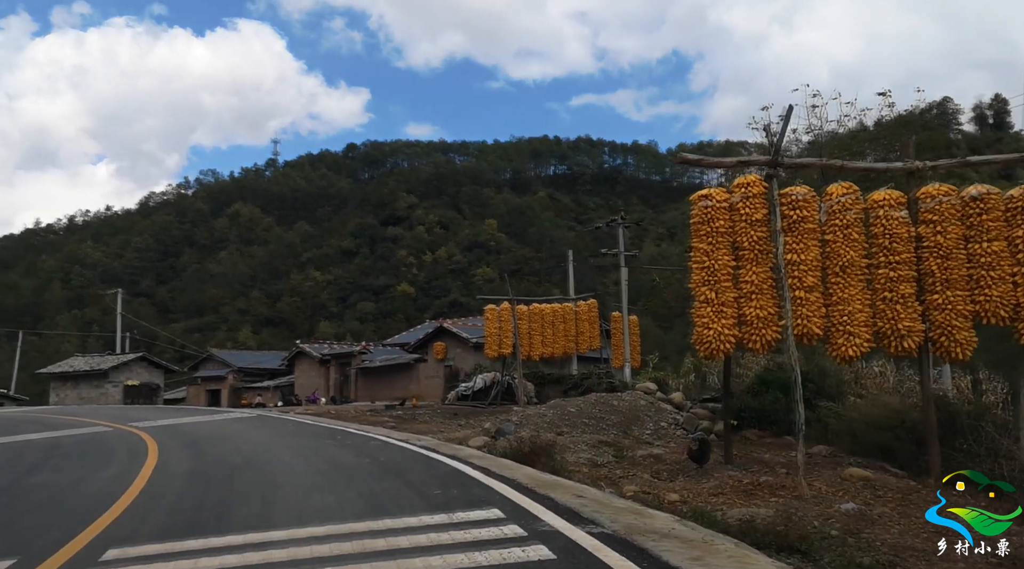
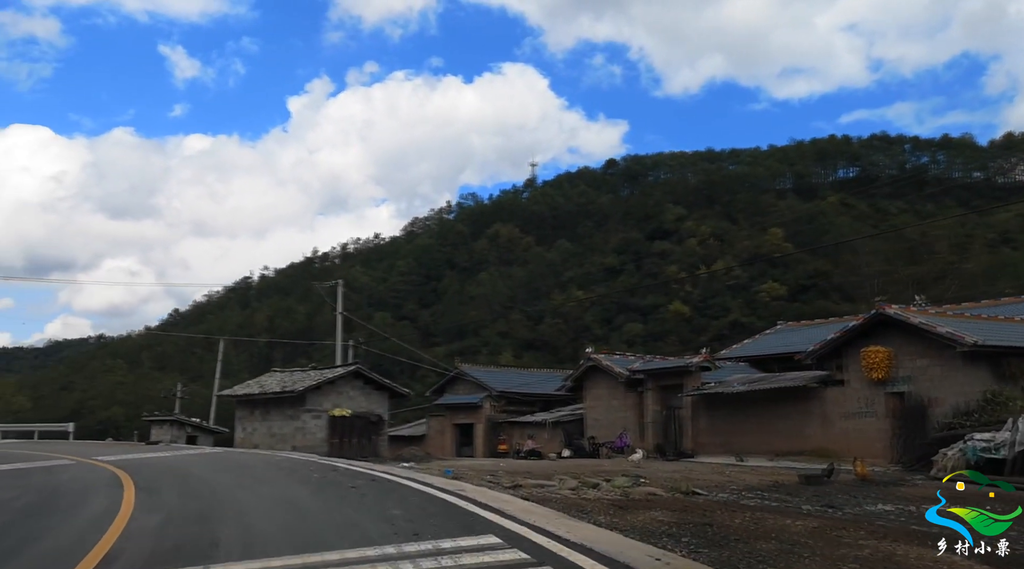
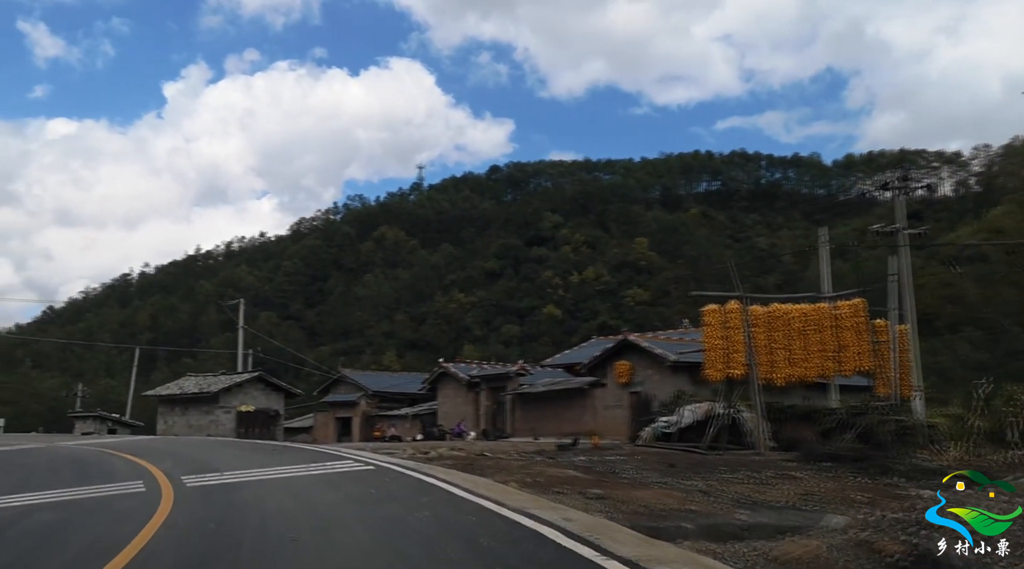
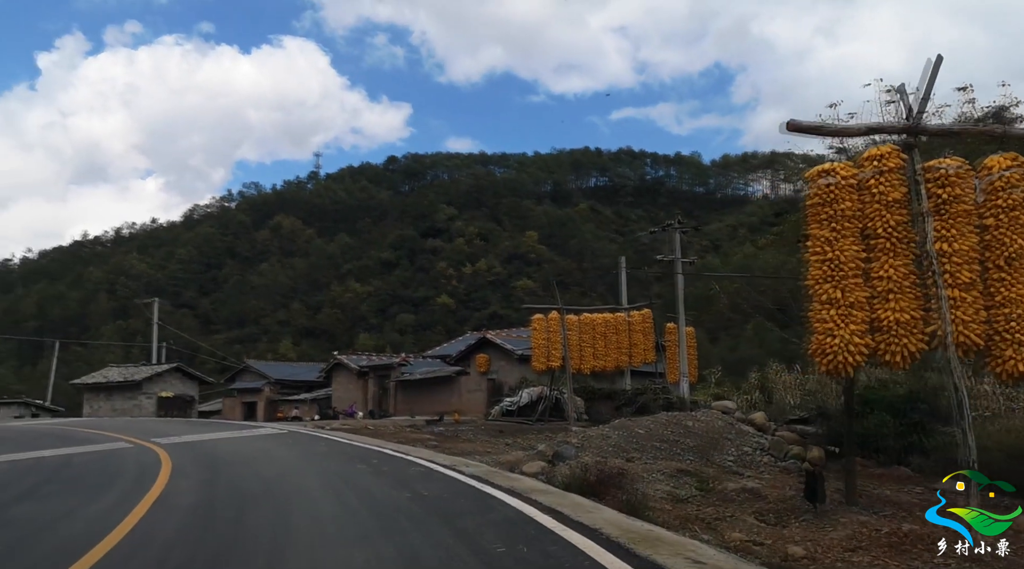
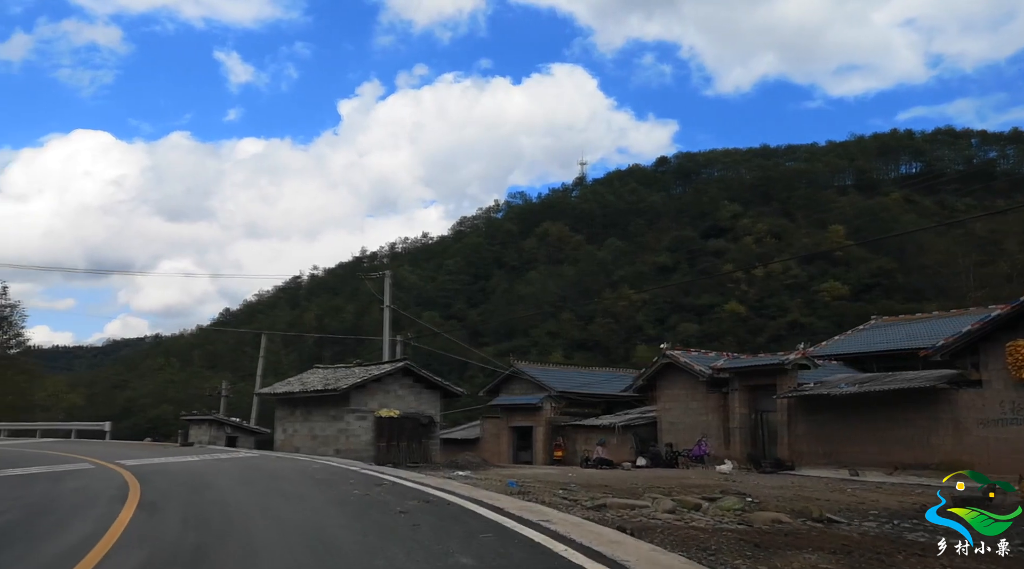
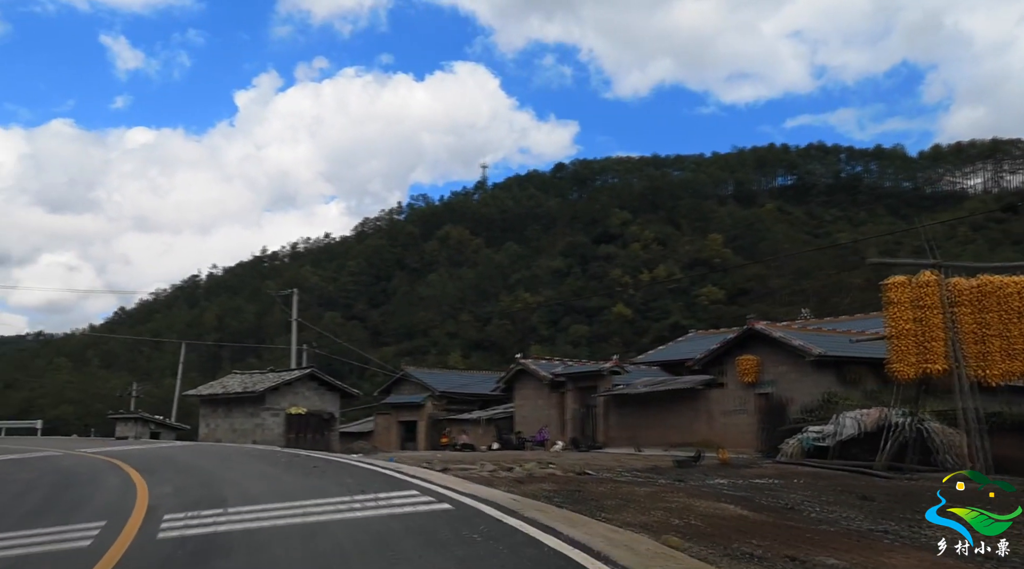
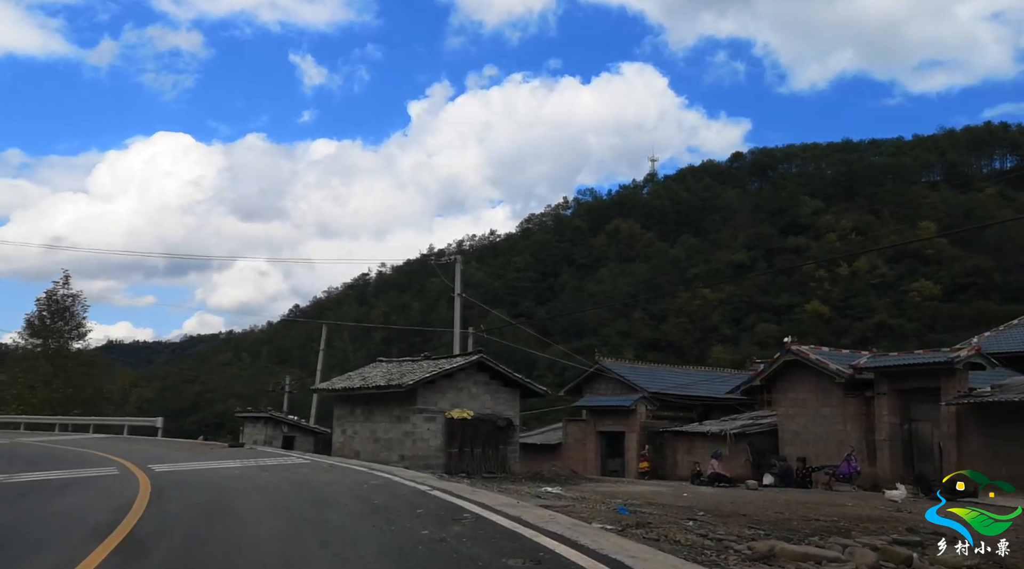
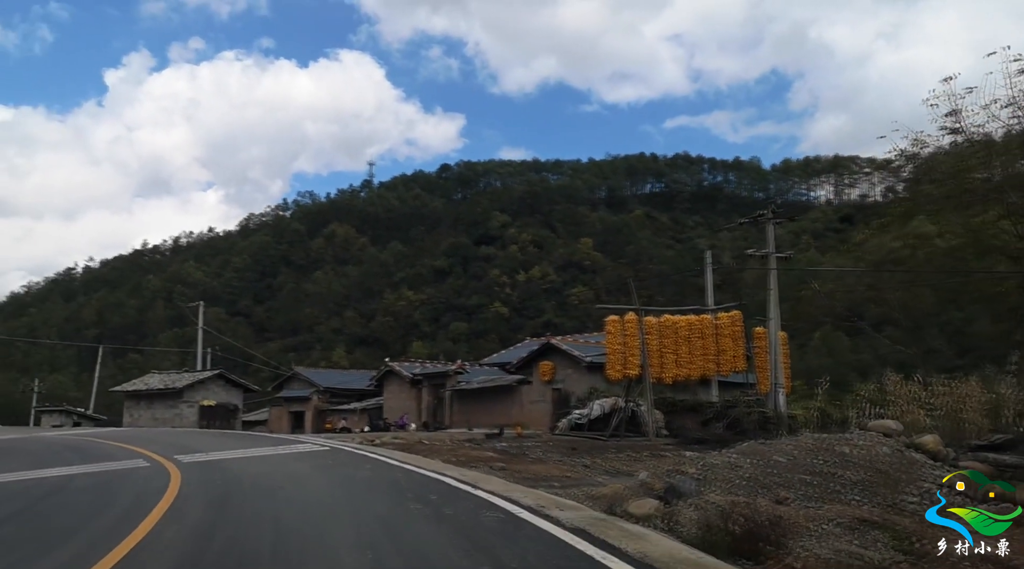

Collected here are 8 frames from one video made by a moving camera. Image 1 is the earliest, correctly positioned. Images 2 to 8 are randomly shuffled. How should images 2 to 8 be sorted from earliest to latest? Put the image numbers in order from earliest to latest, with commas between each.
4, 8, 3, 6, 2, 5, 7
